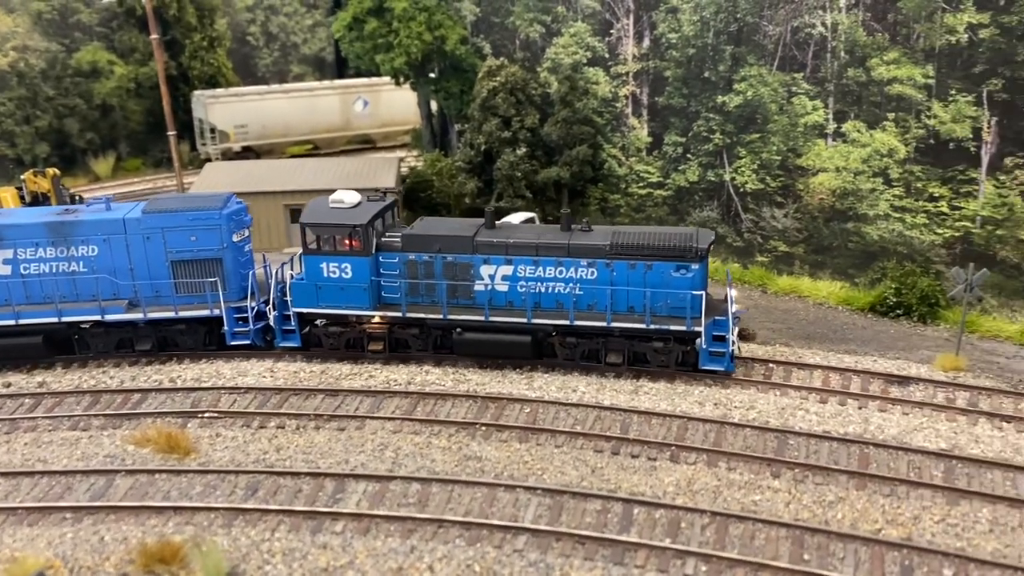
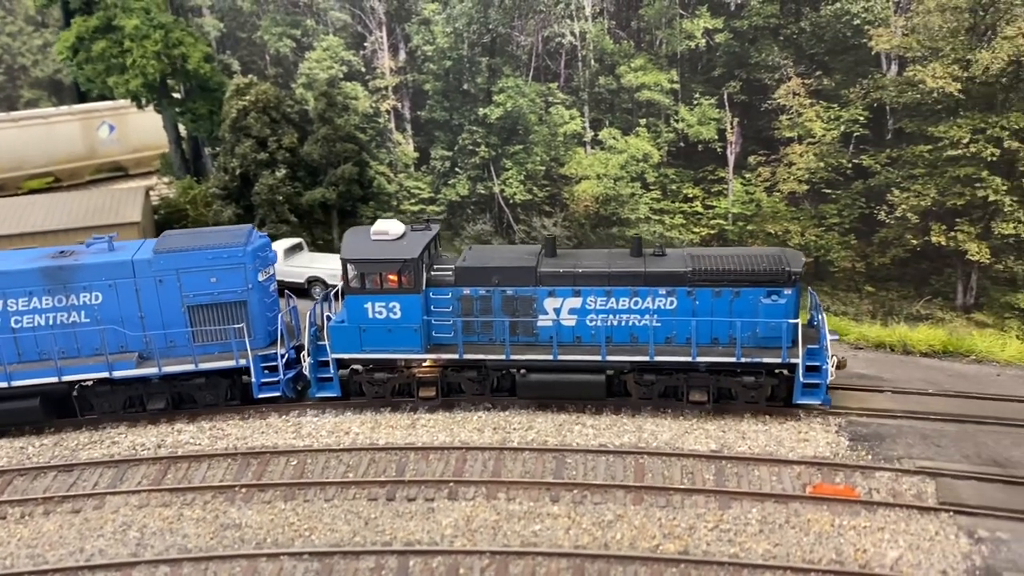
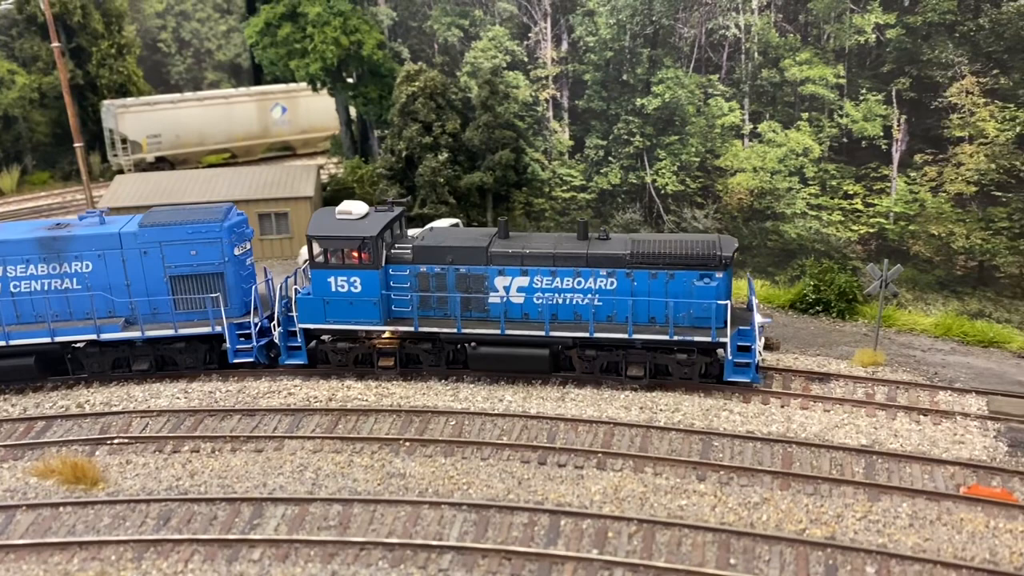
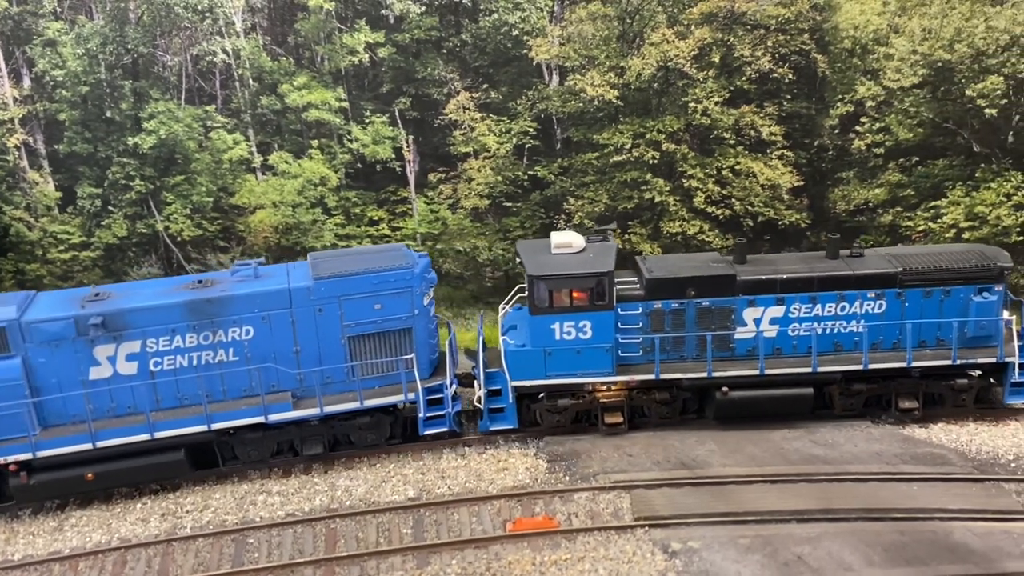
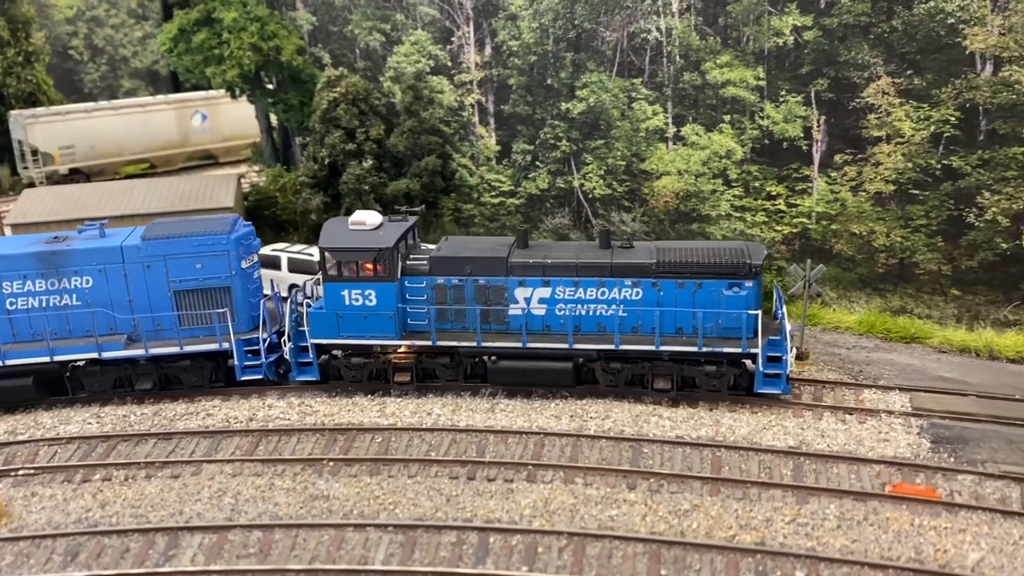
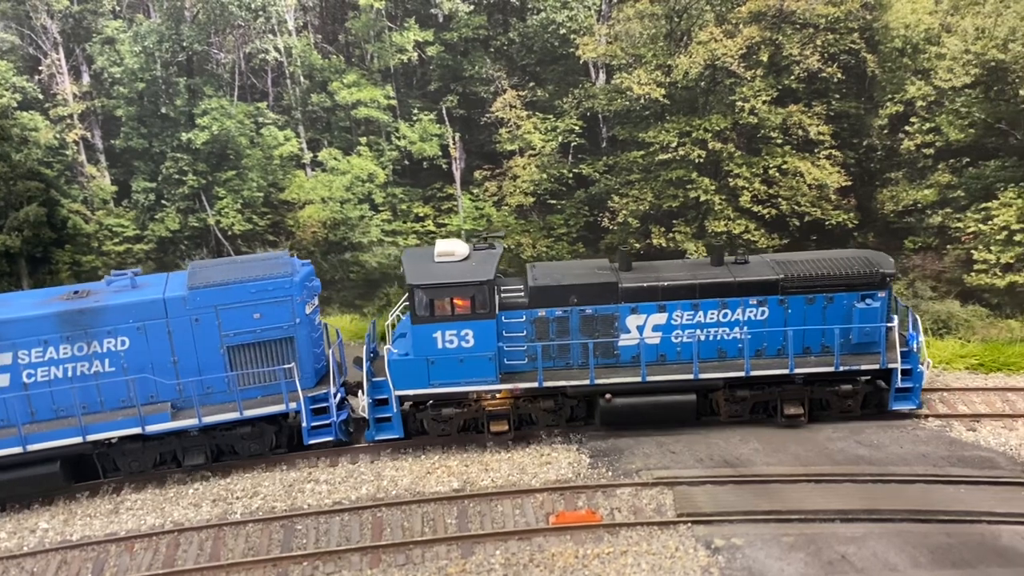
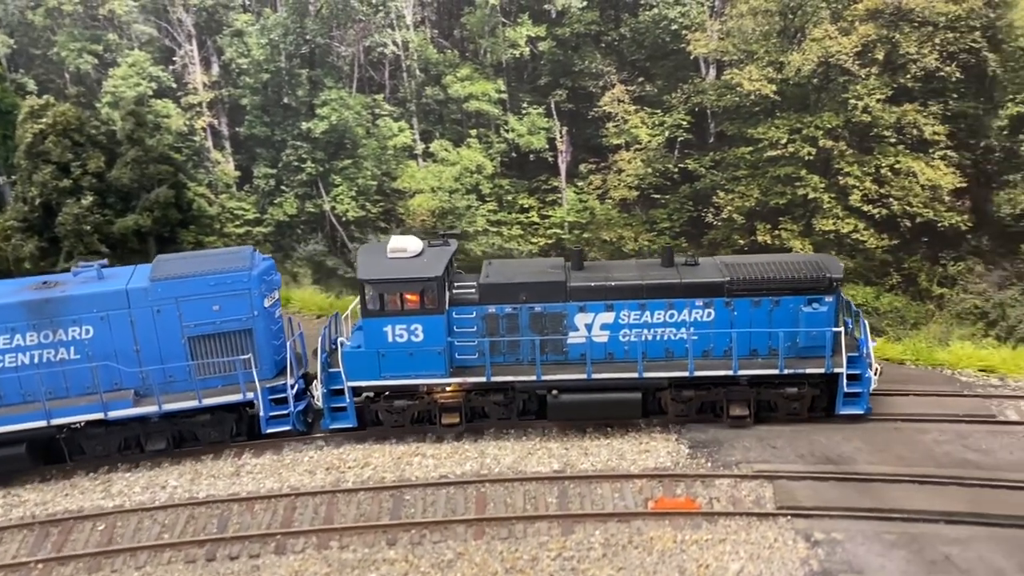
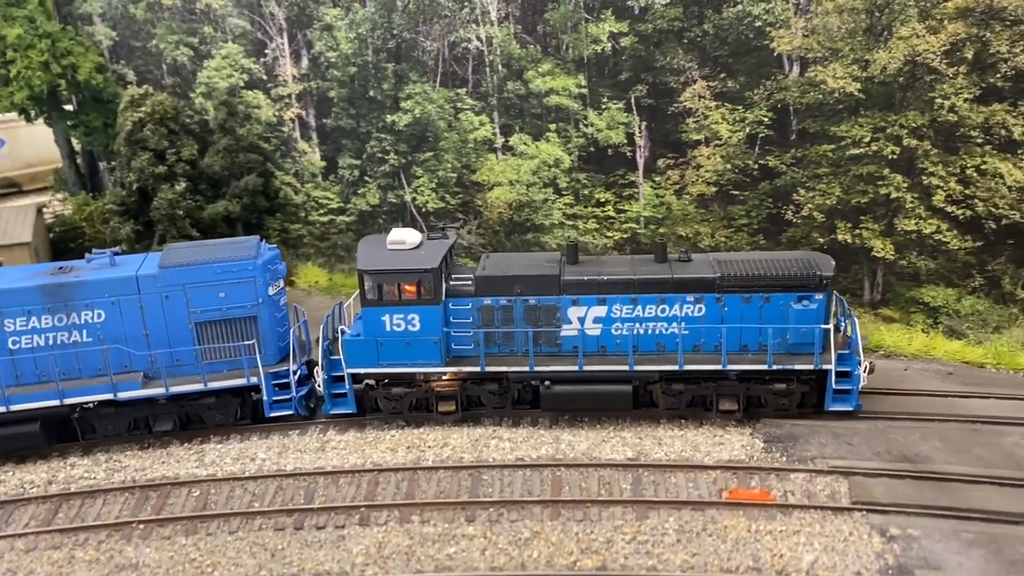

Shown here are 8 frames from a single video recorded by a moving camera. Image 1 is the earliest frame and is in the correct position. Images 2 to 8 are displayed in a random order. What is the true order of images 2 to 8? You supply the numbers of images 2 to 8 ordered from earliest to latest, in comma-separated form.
3, 5, 2, 8, 7, 6, 4
